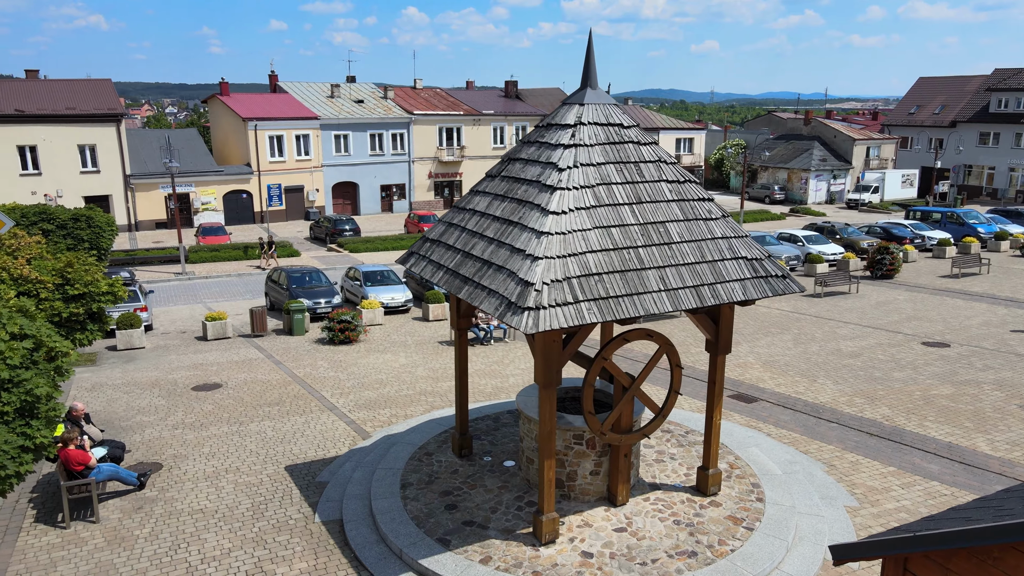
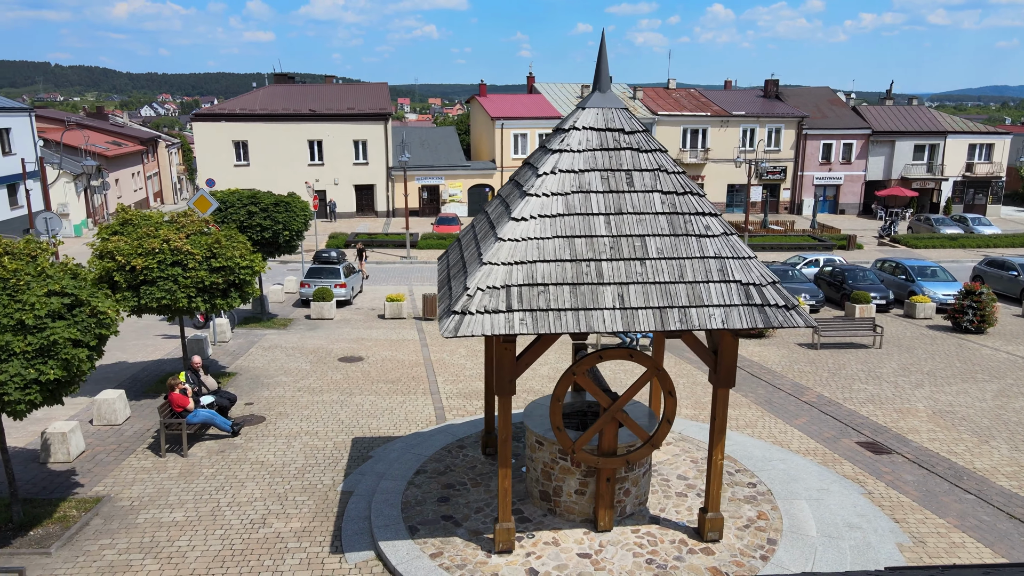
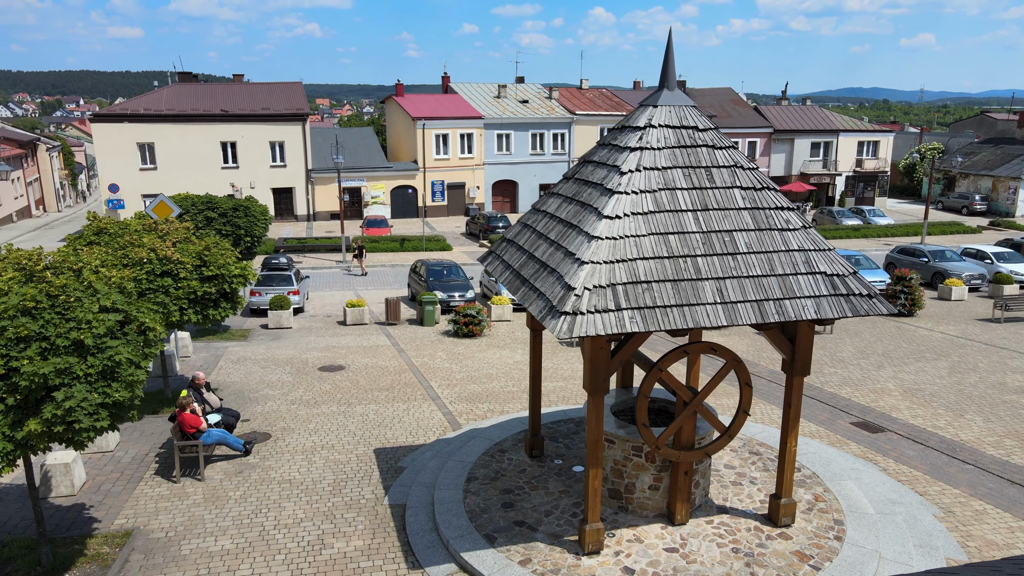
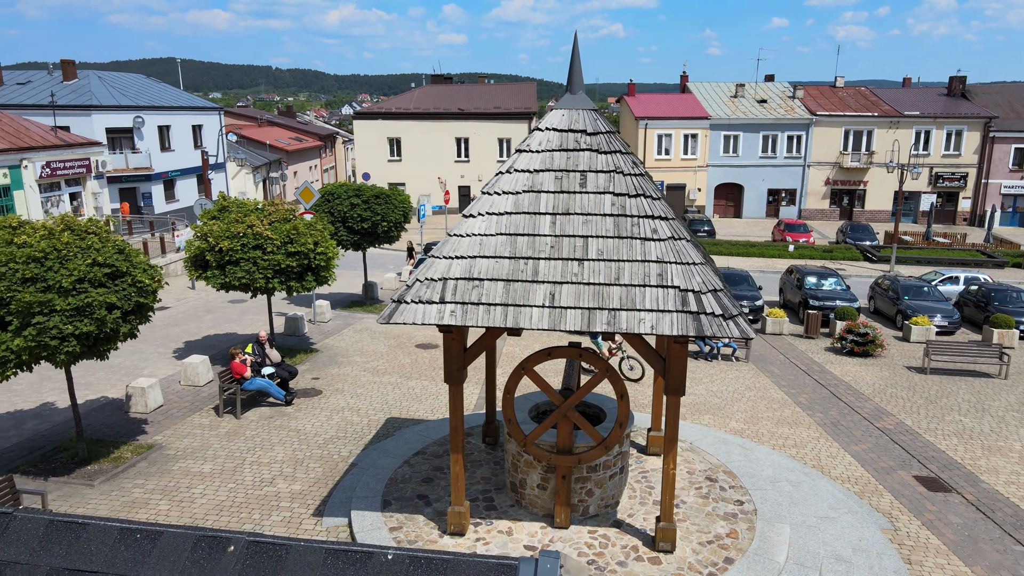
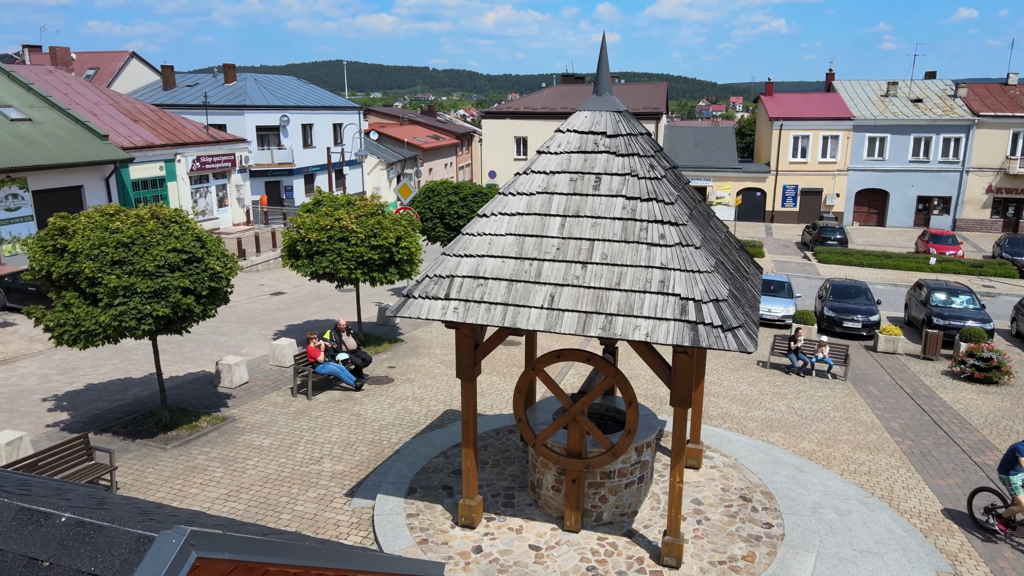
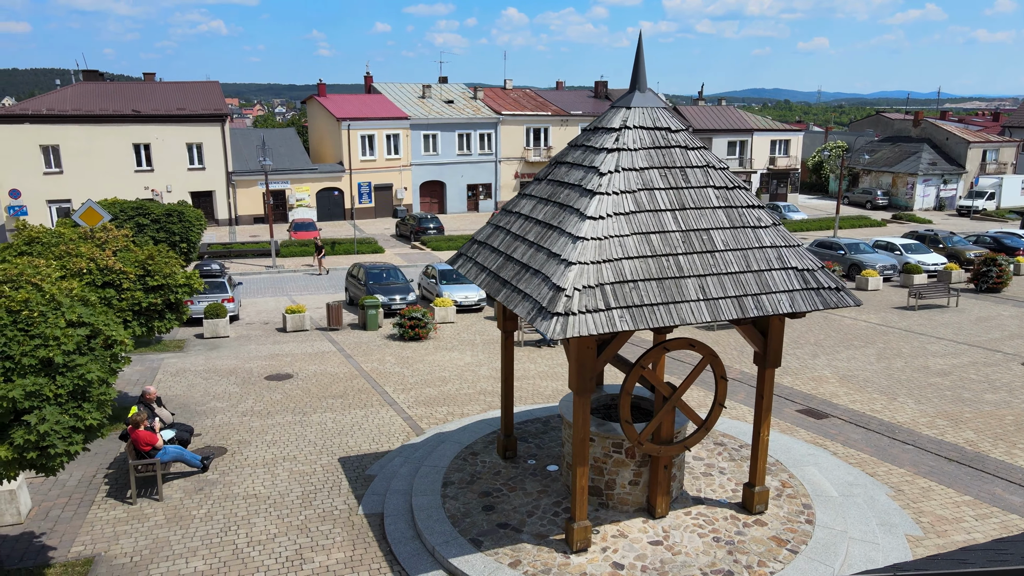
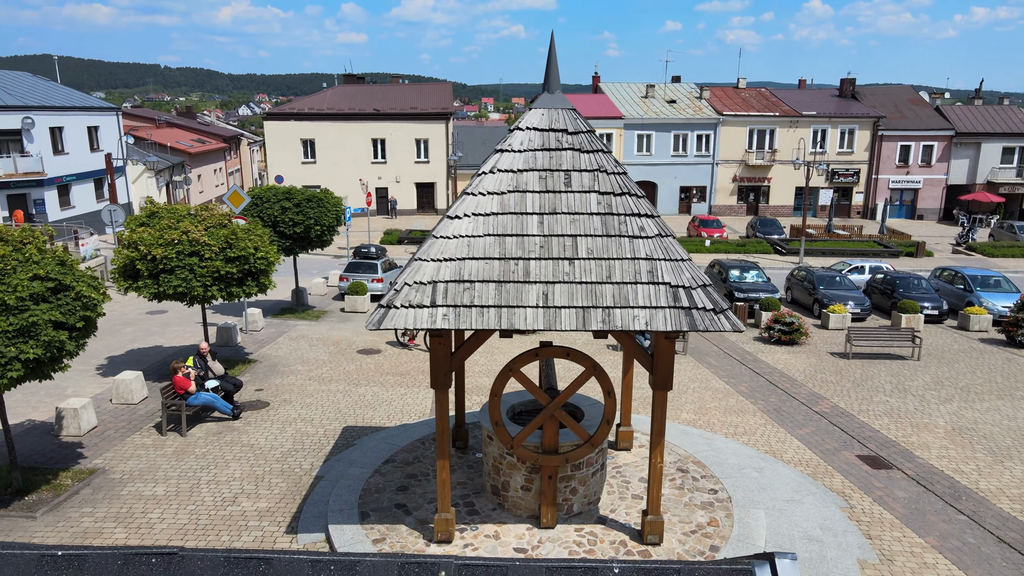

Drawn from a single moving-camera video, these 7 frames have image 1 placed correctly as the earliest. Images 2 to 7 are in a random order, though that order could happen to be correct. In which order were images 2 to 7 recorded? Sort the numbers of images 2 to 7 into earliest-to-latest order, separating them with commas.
6, 3, 2, 7, 4, 5
